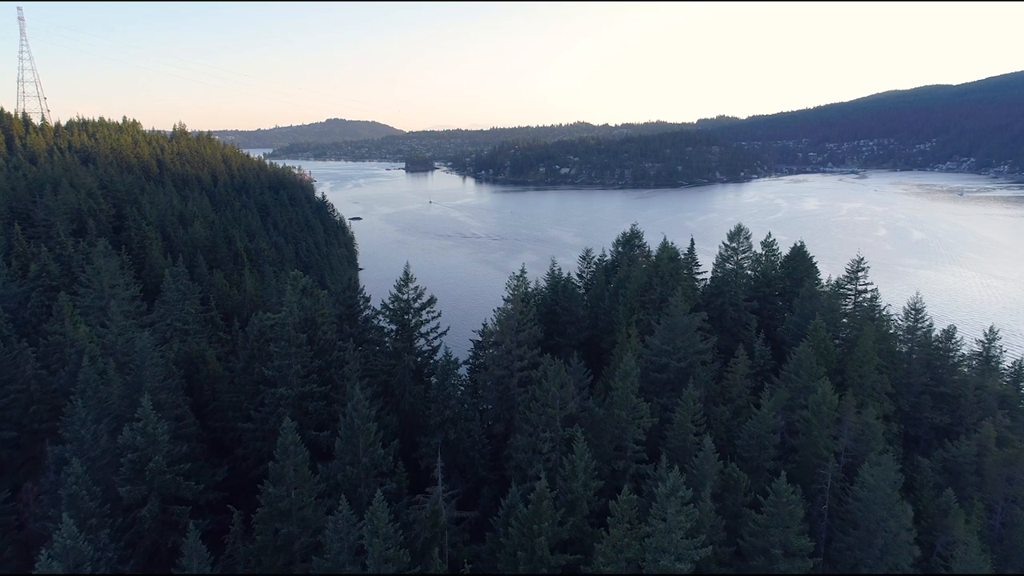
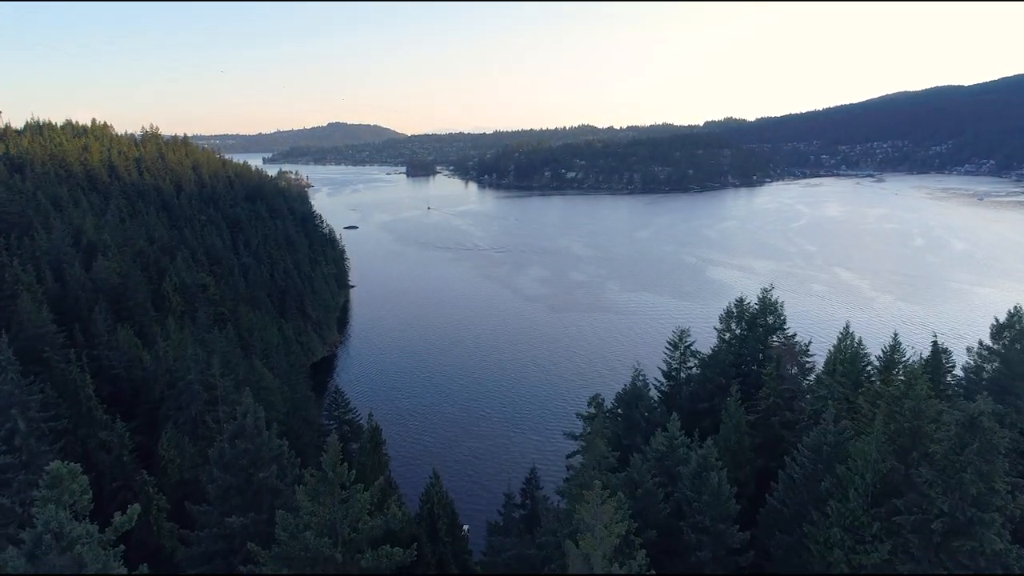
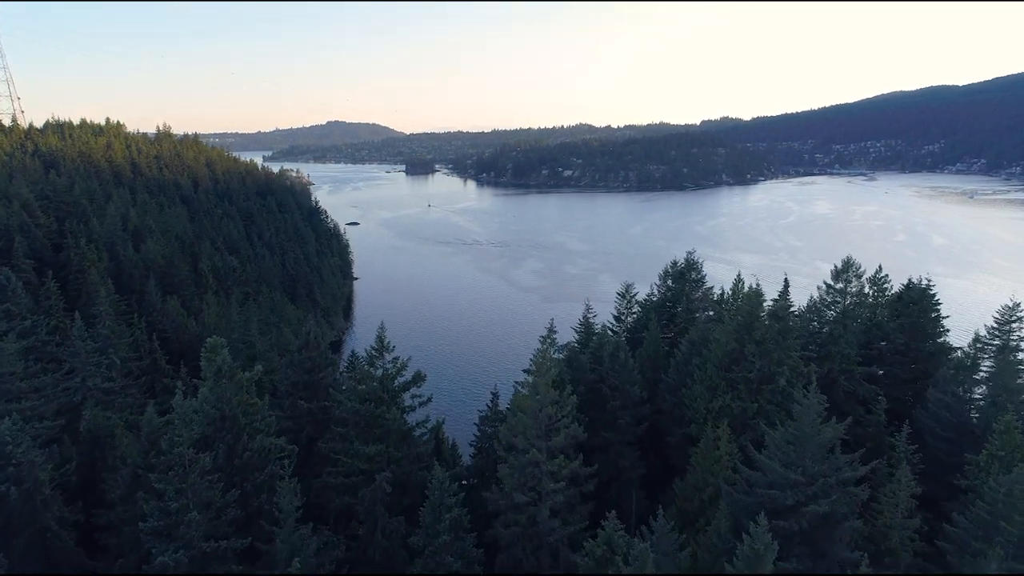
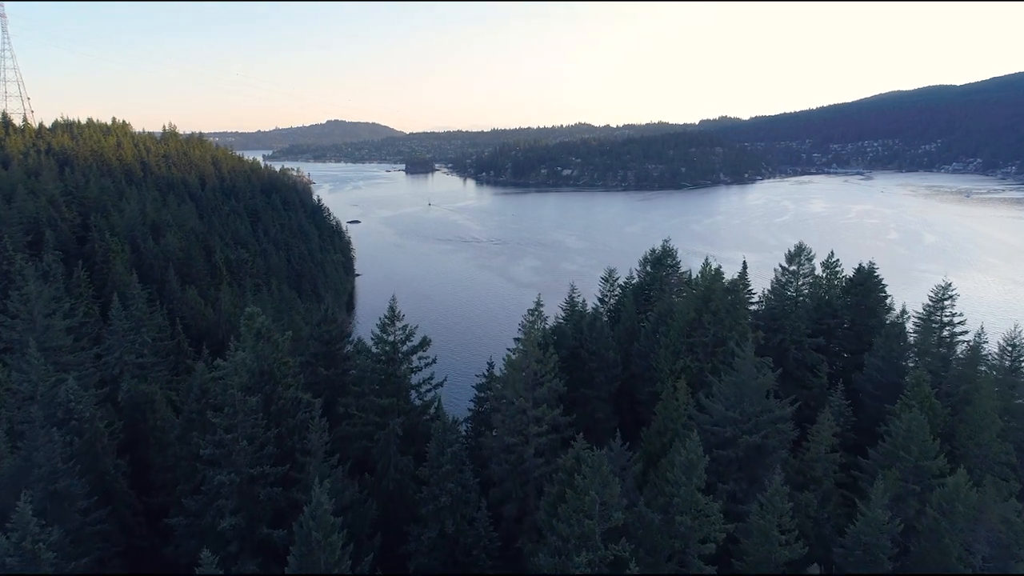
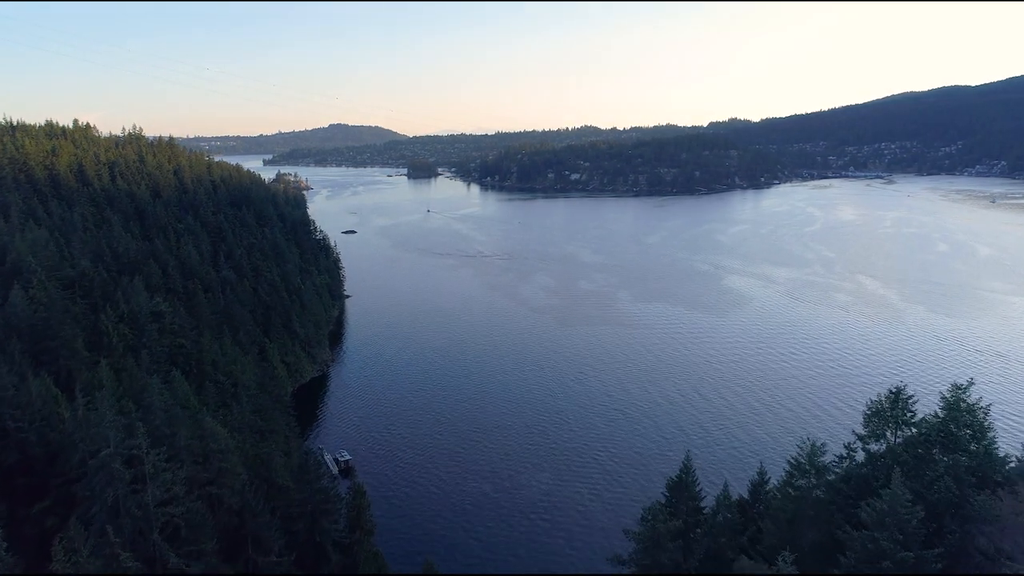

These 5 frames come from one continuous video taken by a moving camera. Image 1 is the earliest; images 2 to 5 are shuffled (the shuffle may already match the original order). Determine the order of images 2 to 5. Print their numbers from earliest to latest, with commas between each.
4, 3, 2, 5
